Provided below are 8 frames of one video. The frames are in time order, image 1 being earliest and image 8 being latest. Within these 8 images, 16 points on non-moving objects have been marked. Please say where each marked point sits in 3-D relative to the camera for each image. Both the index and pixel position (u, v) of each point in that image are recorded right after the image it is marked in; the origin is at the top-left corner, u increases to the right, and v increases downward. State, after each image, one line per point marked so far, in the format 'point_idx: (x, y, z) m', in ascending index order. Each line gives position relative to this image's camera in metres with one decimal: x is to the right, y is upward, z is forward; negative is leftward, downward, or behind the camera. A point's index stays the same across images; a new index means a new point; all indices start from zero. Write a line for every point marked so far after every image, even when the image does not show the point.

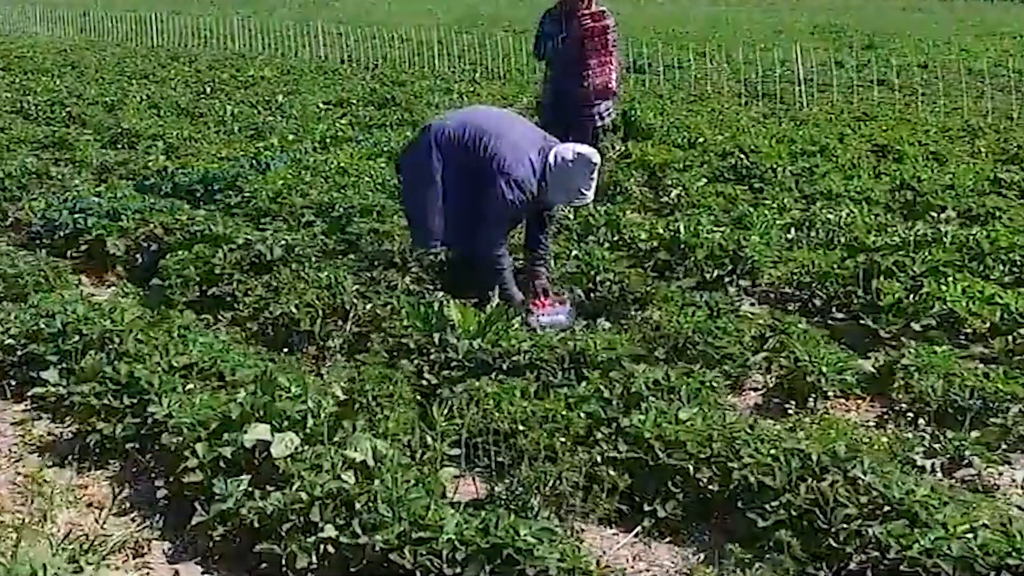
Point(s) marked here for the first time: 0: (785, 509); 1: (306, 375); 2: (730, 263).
0: (+1.0, -0.8, +5.1) m
1: (-0.9, -0.4, +6.3) m
2: (+1.5, +0.2, +9.5) m
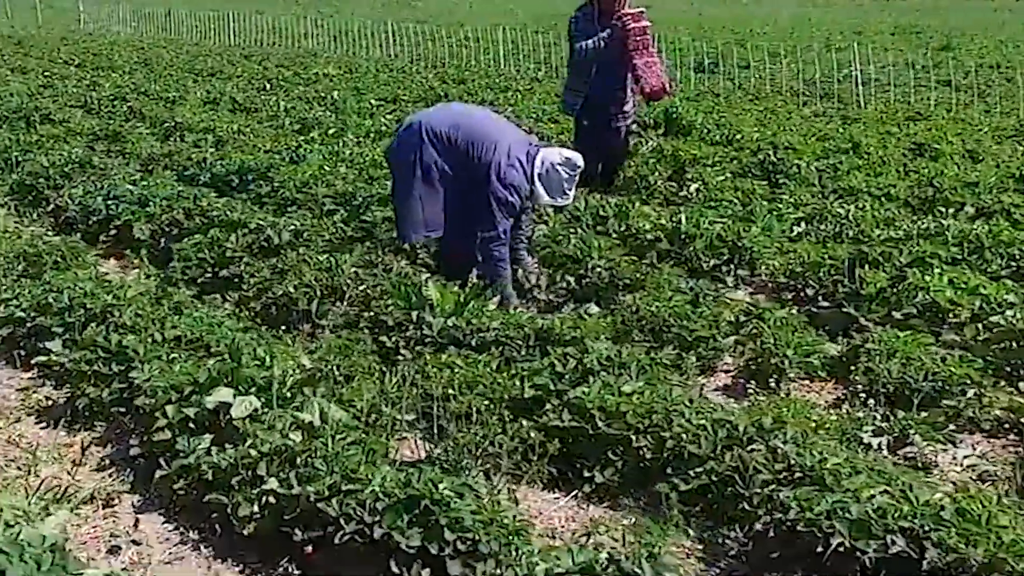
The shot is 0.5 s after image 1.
0: (+0.7, -0.7, +5.4) m
1: (-1.1, -0.3, +6.7) m
2: (+1.5, +0.2, +9.8) m
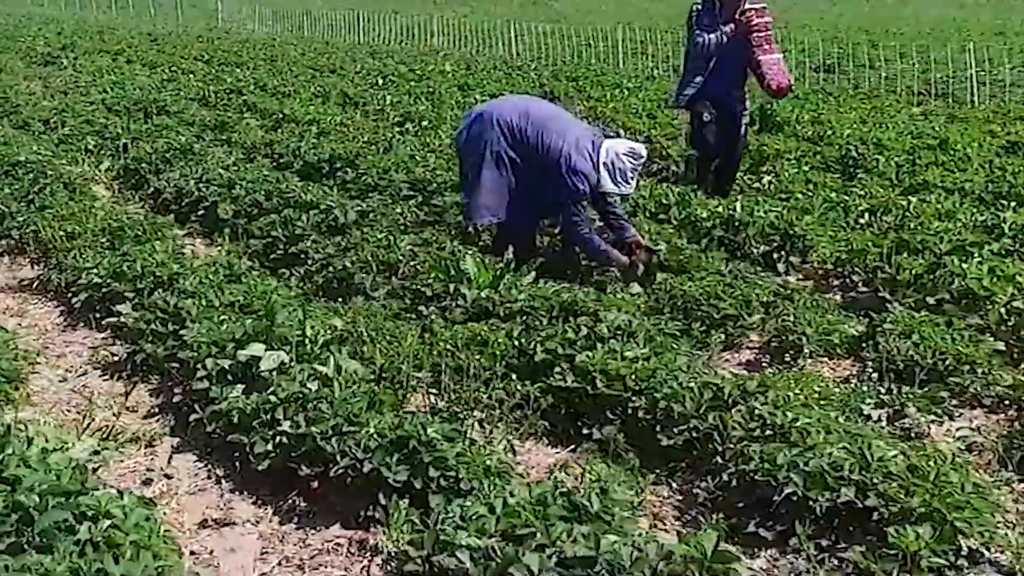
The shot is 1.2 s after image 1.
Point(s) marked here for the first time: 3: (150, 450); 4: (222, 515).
0: (+0.7, -0.6, +5.8) m
1: (-0.9, -0.1, +7.3) m
2: (+1.9, +0.3, +10.1) m
3: (-1.5, -0.7, +6.1) m
4: (-1.1, -0.9, +5.4) m
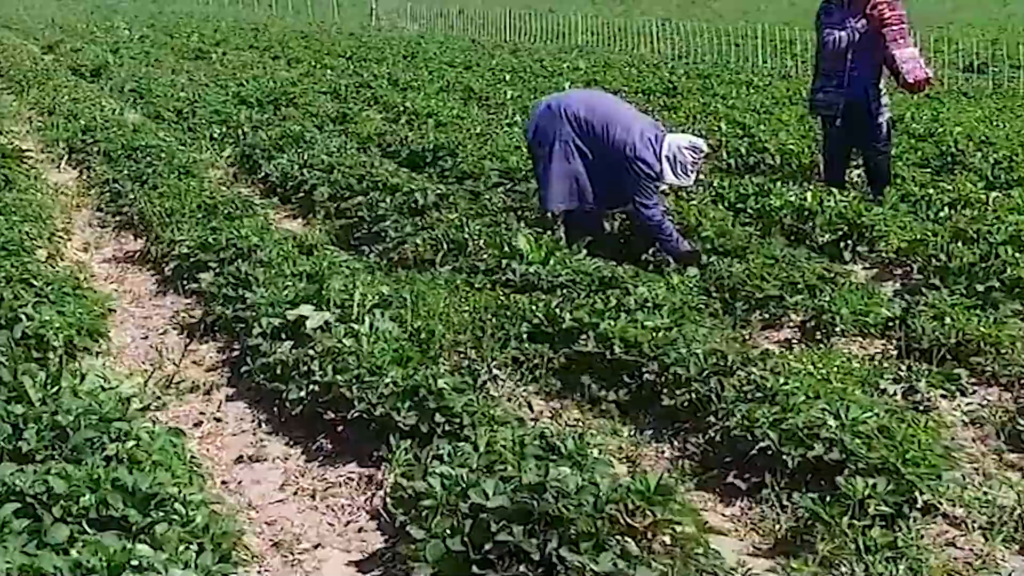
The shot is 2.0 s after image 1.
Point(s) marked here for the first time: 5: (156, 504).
0: (+0.8, -0.5, +6.2) m
1: (-0.7, 0.0, +7.9) m
2: (+2.4, +0.4, +10.4) m
3: (-1.4, -0.5, +6.8) m
4: (-1.1, -0.7, +6.0) m
5: (-1.1, -0.7, +4.5) m
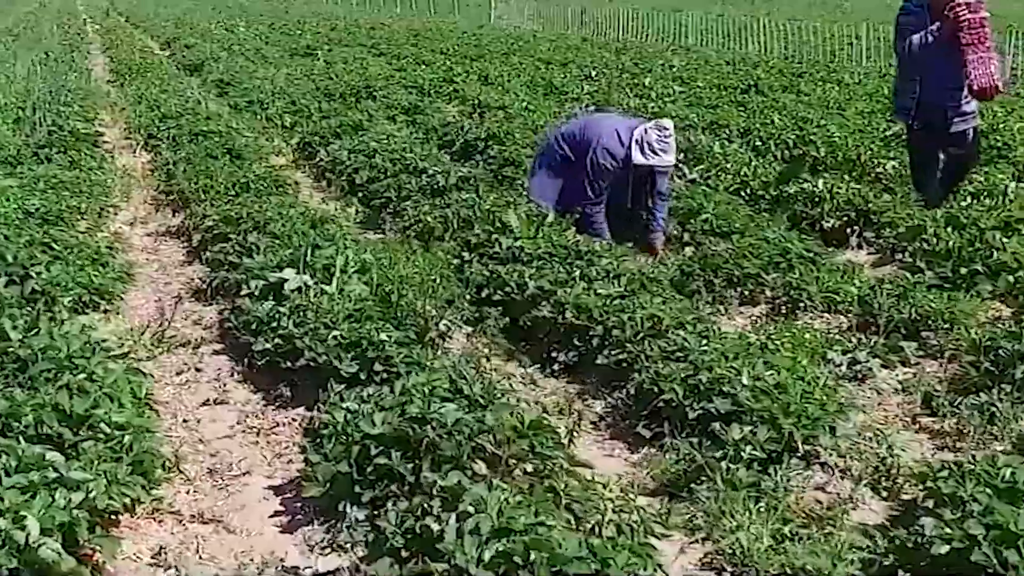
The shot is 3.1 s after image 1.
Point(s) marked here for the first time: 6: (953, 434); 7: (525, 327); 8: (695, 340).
0: (+0.5, -0.3, +6.7) m
1: (-0.8, +0.2, +8.5) m
2: (+2.5, +0.5, +10.7) m
3: (-1.6, -0.3, +7.4) m
4: (-1.3, -0.5, +6.6) m
5: (-1.5, -0.5, +5.2) m
6: (+1.9, -0.6, +6.2) m
7: (+0.1, -0.2, +7.4) m
8: (+0.8, -0.2, +6.6) m
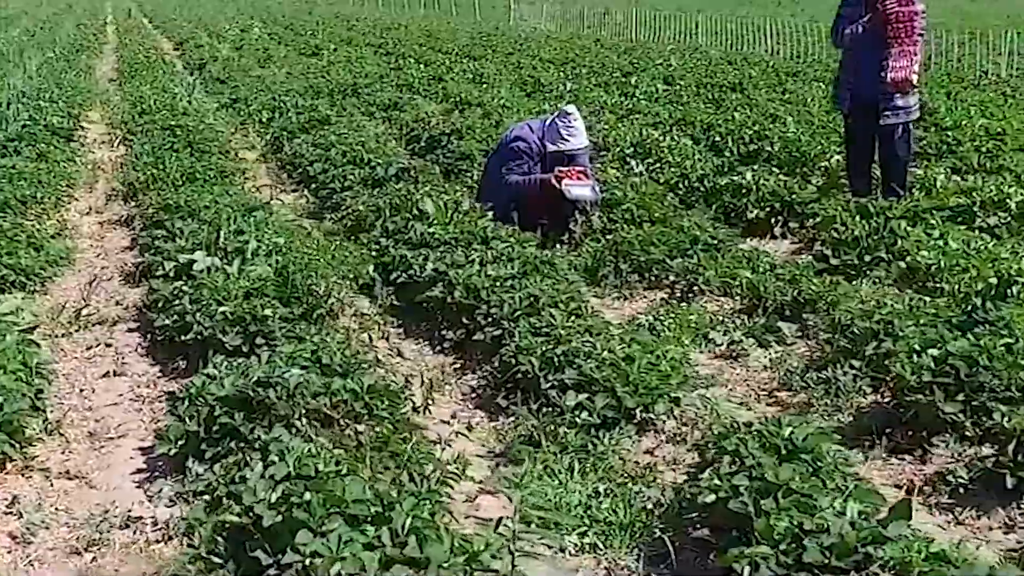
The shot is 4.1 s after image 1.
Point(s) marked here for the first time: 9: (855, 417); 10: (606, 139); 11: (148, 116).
0: (-0.1, -0.2, +7.1) m
1: (-1.4, +0.3, +8.9) m
2: (+2.1, +0.6, +11.0) m
3: (-2.2, -0.2, +7.9) m
4: (-1.9, -0.4, +7.1) m
5: (-2.1, -0.4, +5.6) m
6: (+1.3, -0.5, +6.5) m
7: (-0.4, -0.1, +7.8) m
8: (+0.3, -0.1, +6.9) m
9: (+1.5, -0.6, +6.2) m
10: (+1.0, +1.5, +14.5) m
11: (-4.3, +2.0, +16.9) m
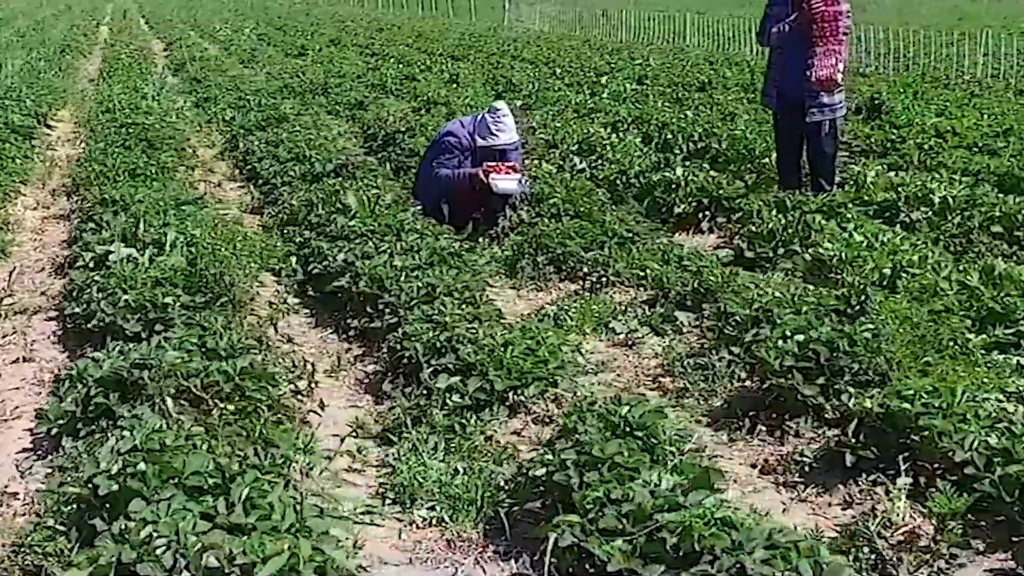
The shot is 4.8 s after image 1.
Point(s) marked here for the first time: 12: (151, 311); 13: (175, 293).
0: (-0.6, -0.2, +7.3) m
1: (-1.9, +0.4, +9.1) m
2: (+1.5, +0.7, +11.3) m
3: (-2.7, -0.2, +8.1) m
4: (-2.5, -0.3, +7.3) m
5: (-2.7, -0.3, +5.8) m
6: (+0.8, -0.5, +6.7) m
7: (-1.0, -0.1, +8.0) m
8: (-0.3, -0.1, +7.2) m
9: (+1.0, -0.5, +6.5) m
10: (+0.5, +1.6, +14.8) m
11: (-4.8, +2.1, +17.1) m
12: (-1.8, -0.1, +7.0) m
13: (-1.7, 0.0, +7.3) m
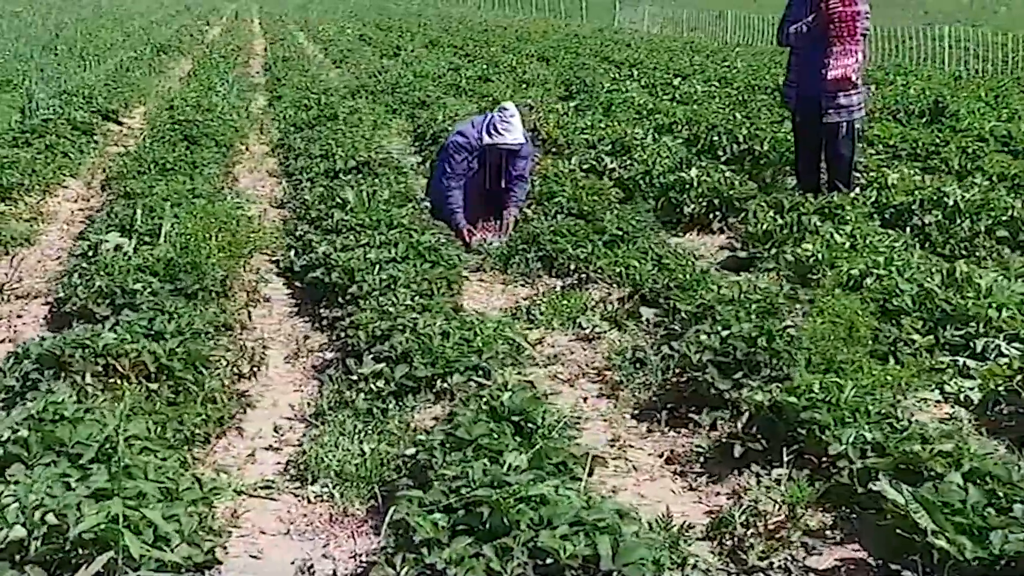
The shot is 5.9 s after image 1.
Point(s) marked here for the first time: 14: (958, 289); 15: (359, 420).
0: (-0.8, -0.1, +7.6) m
1: (-1.9, +0.4, +9.5) m
2: (+1.6, +0.7, +11.4) m
3: (-2.9, -0.1, +8.6) m
4: (-2.7, -0.3, +7.8) m
5: (-3.0, -0.2, +6.3) m
6: (+0.5, -0.5, +6.9) m
7: (-1.1, 0.0, +8.4) m
8: (-0.5, -0.1, +7.4) m
9: (+0.7, -0.5, +6.6) m
10: (+0.9, +1.6, +15.0) m
11: (-4.1, +2.2, +17.7) m
12: (-2.0, 0.0, +7.4) m
13: (-1.9, 0.0, +7.7) m
14: (+2.4, 0.0, +7.9) m
15: (-0.6, -0.6, +6.1) m
